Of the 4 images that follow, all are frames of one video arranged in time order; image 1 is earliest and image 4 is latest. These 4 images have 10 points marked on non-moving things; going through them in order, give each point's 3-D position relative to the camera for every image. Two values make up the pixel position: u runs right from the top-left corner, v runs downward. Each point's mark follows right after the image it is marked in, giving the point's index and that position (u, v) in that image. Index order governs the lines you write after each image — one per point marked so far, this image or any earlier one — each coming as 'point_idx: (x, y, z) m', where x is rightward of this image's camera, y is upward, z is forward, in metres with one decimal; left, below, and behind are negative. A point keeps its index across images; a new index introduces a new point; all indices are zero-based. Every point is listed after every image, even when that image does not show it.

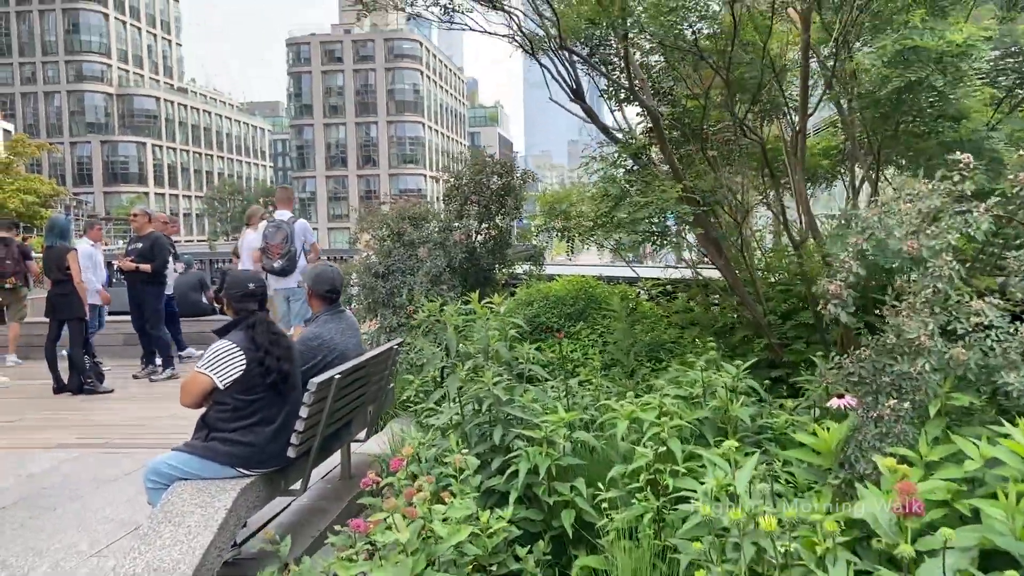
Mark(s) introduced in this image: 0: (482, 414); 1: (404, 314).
0: (-0.2, -0.6, +4.1) m
1: (-1.0, -0.2, +7.7) m
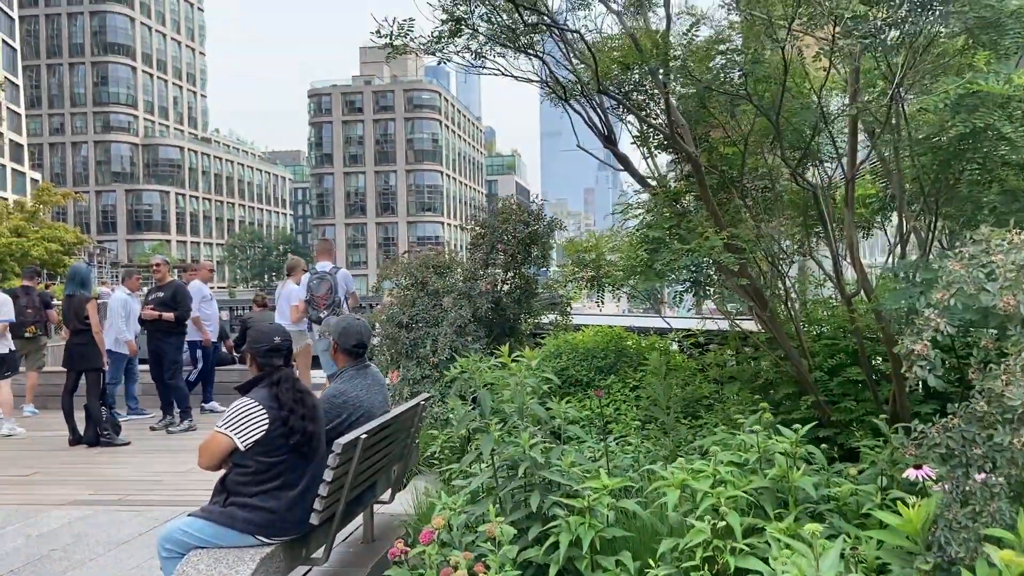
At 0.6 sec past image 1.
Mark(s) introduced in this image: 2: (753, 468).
0: (0.0, -0.9, +3.8) m
1: (-0.8, -0.7, +7.5) m
2: (+1.1, -0.8, +3.4) m
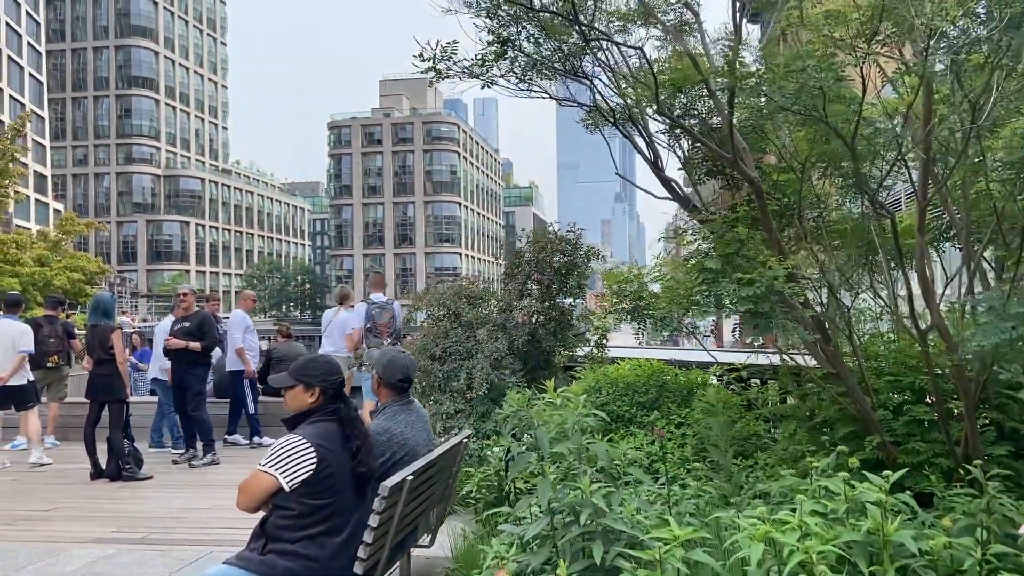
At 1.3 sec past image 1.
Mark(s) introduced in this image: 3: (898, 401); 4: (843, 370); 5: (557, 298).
0: (+0.3, -1.1, +3.5) m
1: (-0.4, -1.0, +7.2) m
2: (+1.3, -0.9, +3.1) m
3: (+2.6, -0.8, +5.2) m
4: (+2.1, -0.5, +5.0) m
5: (+0.4, -0.1, +7.9) m
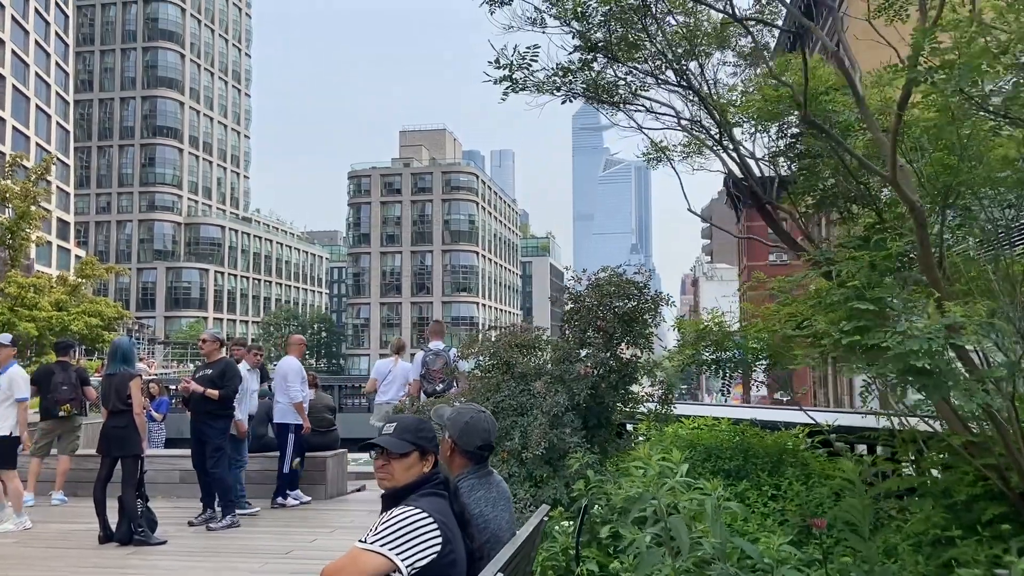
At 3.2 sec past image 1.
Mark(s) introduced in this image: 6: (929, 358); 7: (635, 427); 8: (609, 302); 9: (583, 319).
0: (+0.7, -1.2, +2.7) m
1: (+0.1, -1.4, +6.4) m
2: (+1.7, -1.1, +2.3) m
3: (+3.0, -1.0, +4.4) m
4: (+2.6, -0.8, +4.2) m
5: (+1.0, -0.5, +7.1) m
6: (+1.8, -0.3, +3.5) m
7: (+1.1, -1.3, +7.4) m
8: (+0.9, -0.1, +7.1) m
9: (+0.6, -0.3, +7.1) m
